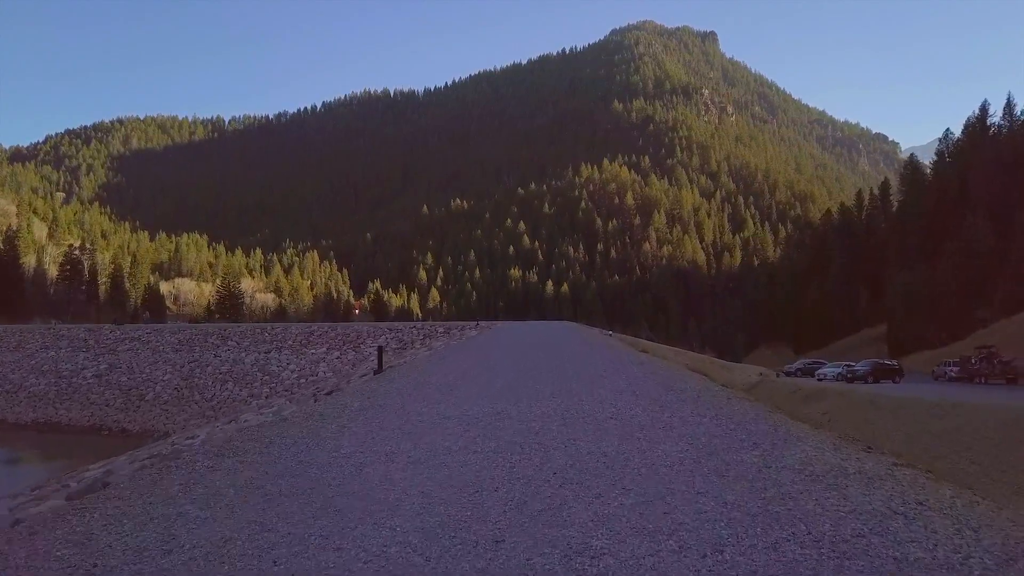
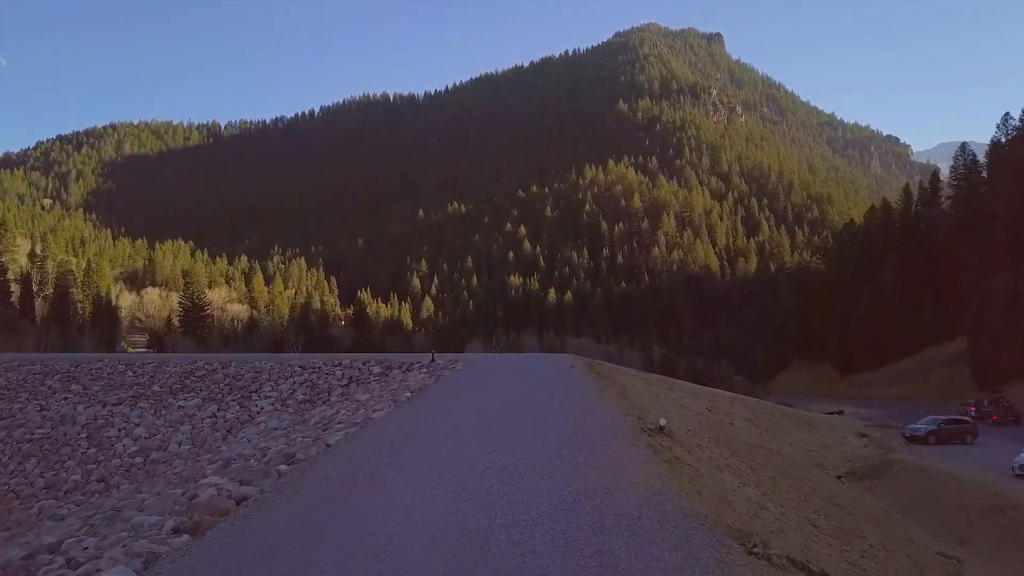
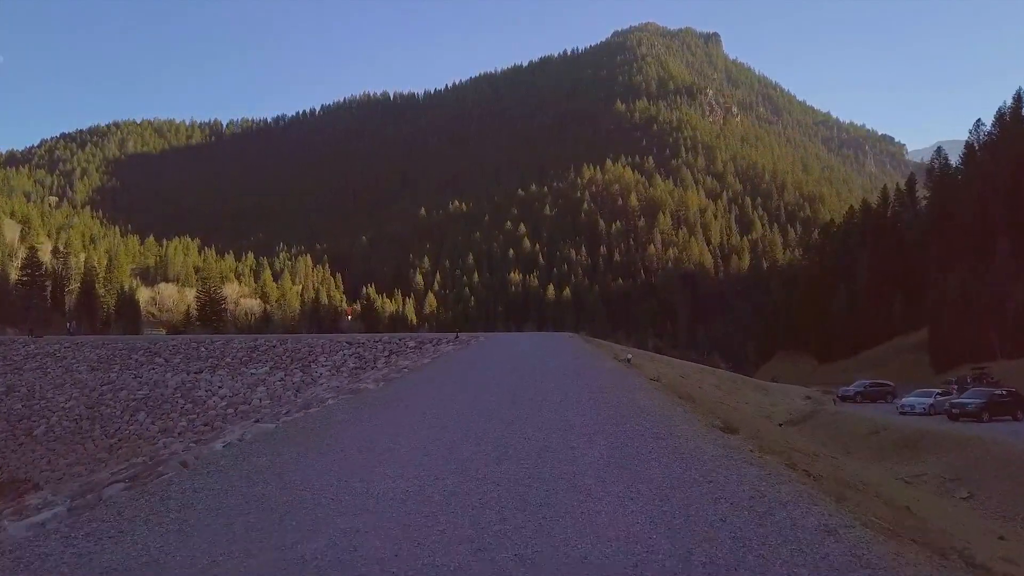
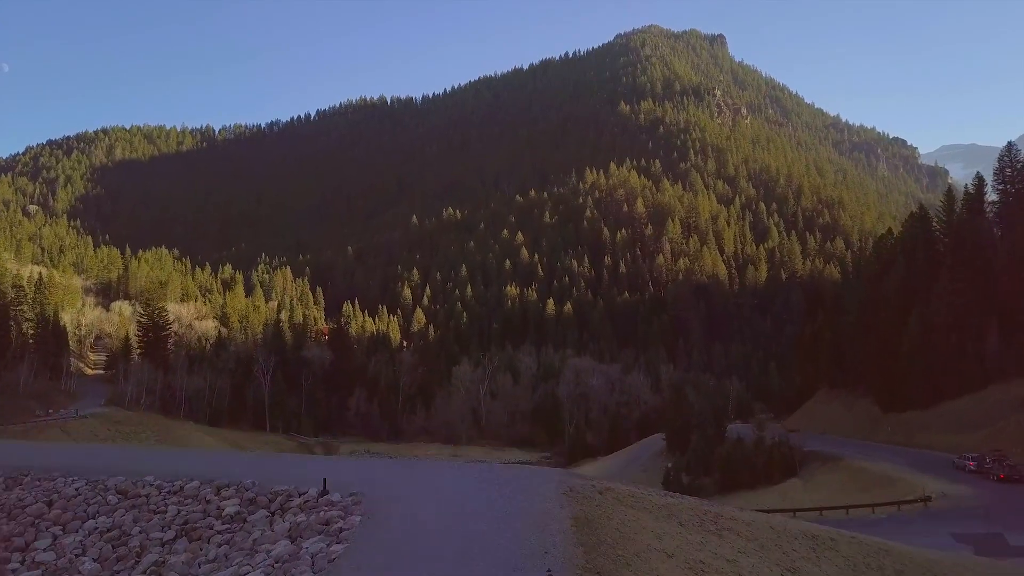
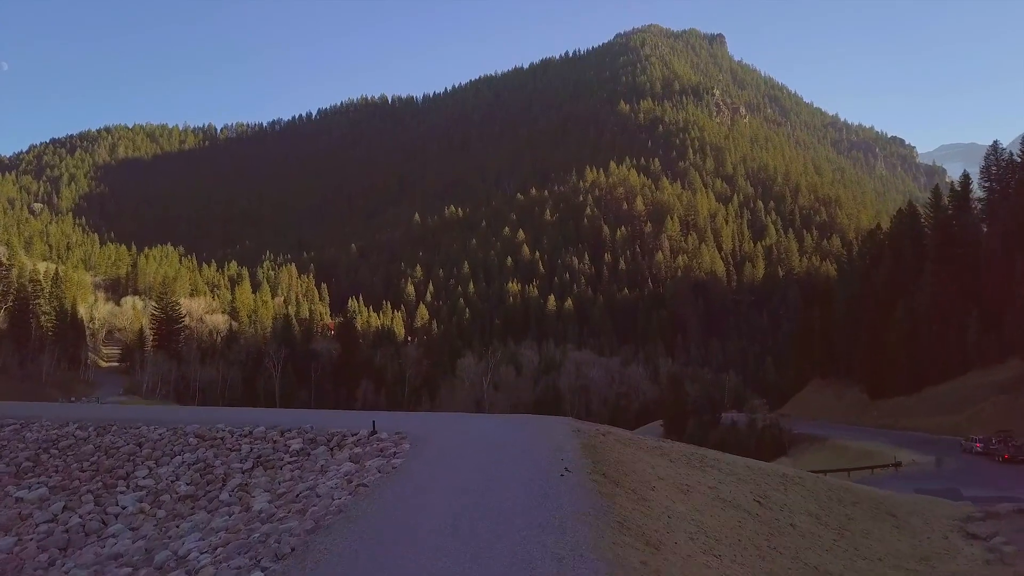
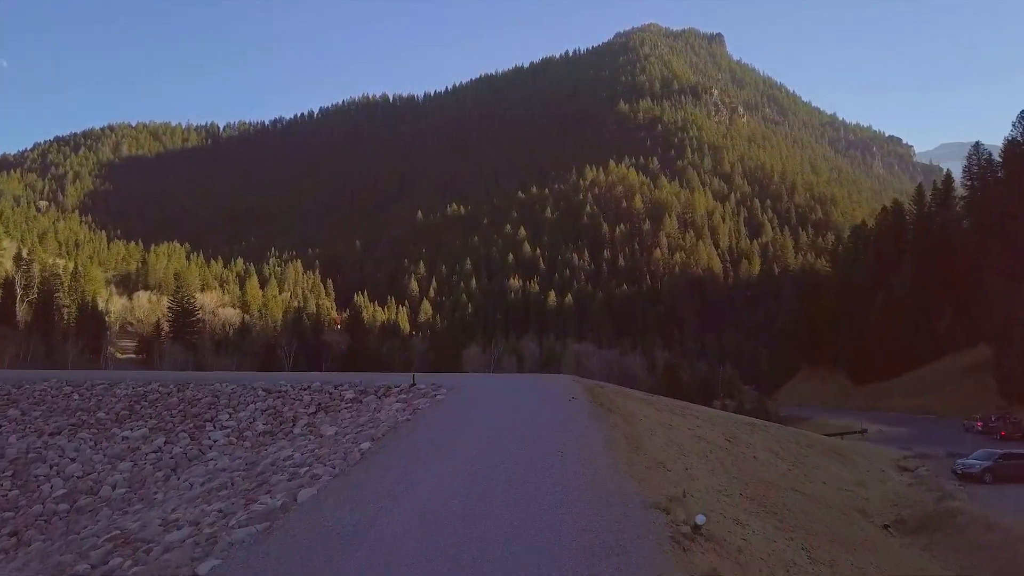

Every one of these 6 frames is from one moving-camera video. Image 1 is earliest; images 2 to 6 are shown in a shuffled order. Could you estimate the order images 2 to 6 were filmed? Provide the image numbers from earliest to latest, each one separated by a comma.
3, 2, 6, 5, 4
